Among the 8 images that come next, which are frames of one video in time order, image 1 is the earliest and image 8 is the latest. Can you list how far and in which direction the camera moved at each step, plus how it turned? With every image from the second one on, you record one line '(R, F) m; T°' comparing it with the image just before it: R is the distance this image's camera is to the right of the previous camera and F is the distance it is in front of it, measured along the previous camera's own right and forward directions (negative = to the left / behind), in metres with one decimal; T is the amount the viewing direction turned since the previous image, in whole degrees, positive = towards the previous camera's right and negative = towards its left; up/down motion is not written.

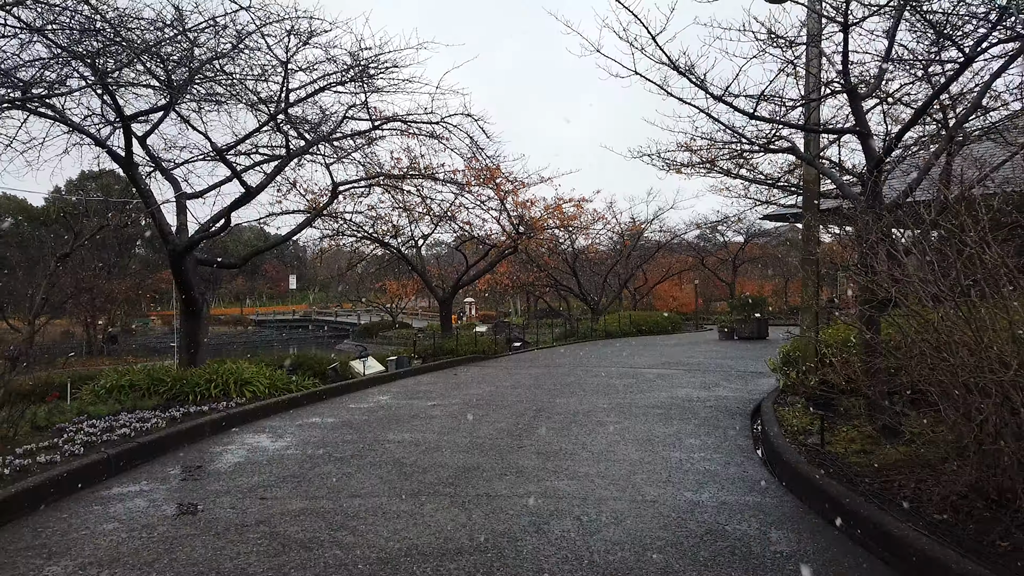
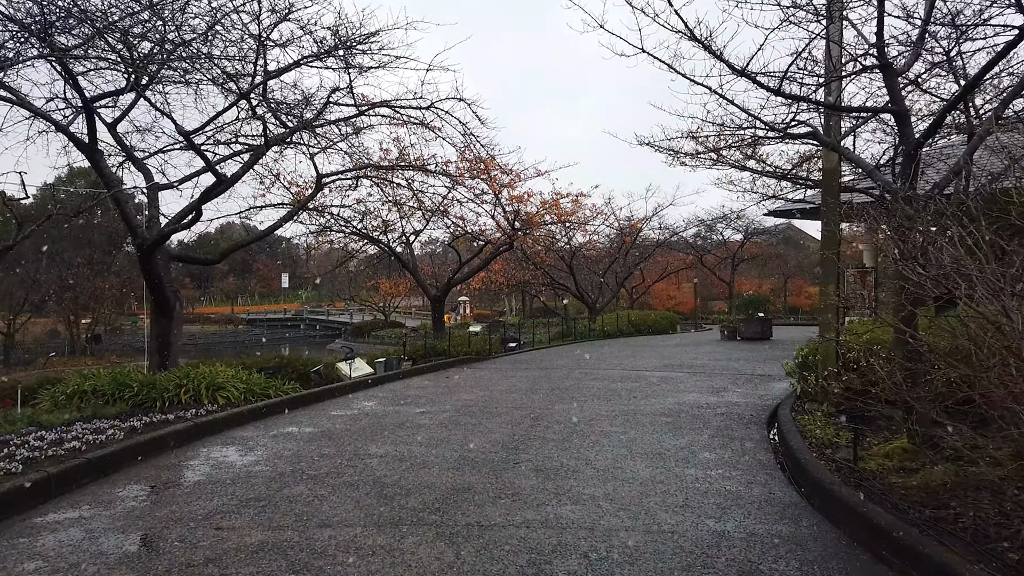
(0.0, +0.6) m; 0°
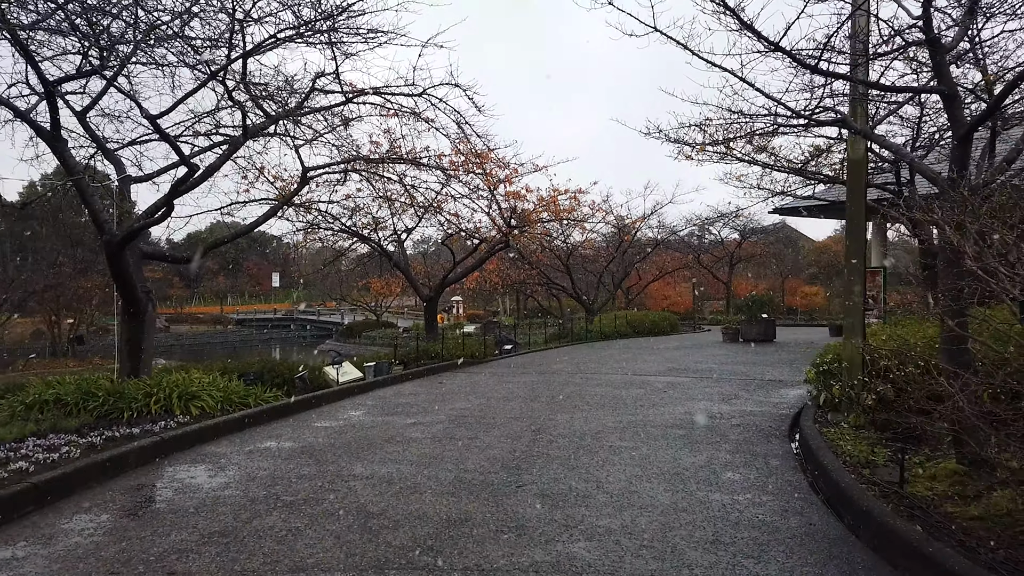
(-0.1, +0.5) m; +1°
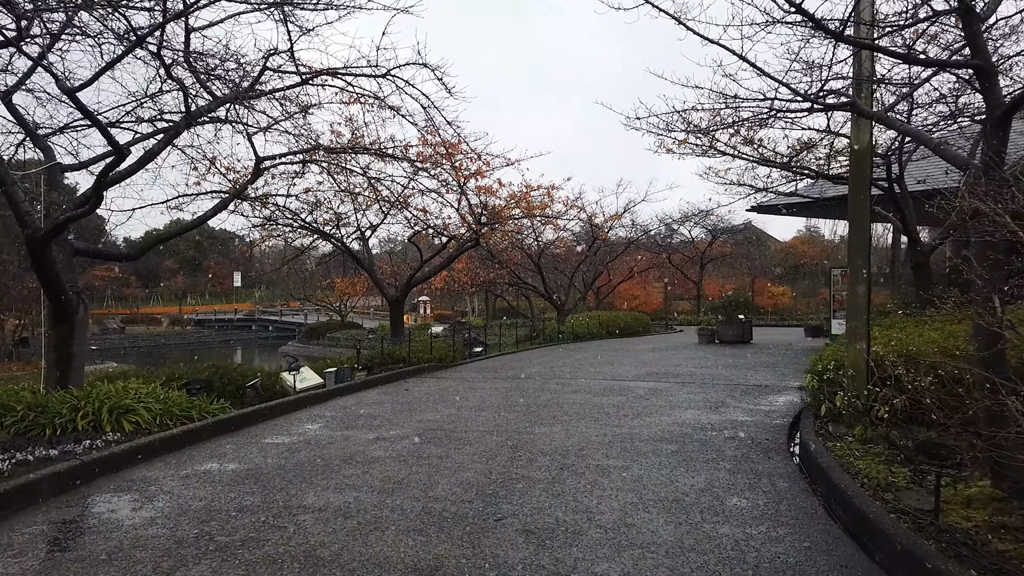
(0.0, +0.6) m; +2°
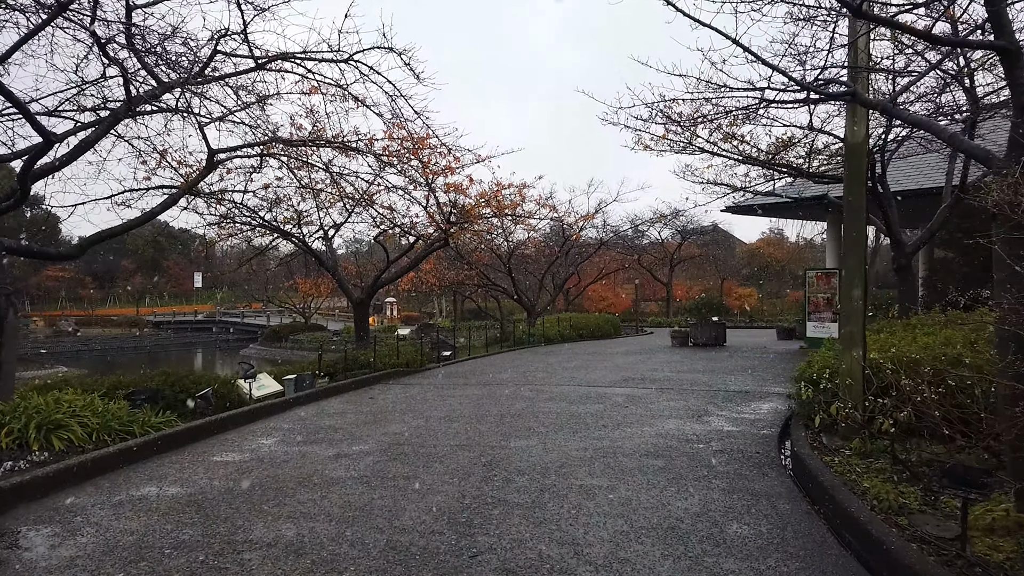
(0.0, +0.5) m; +2°
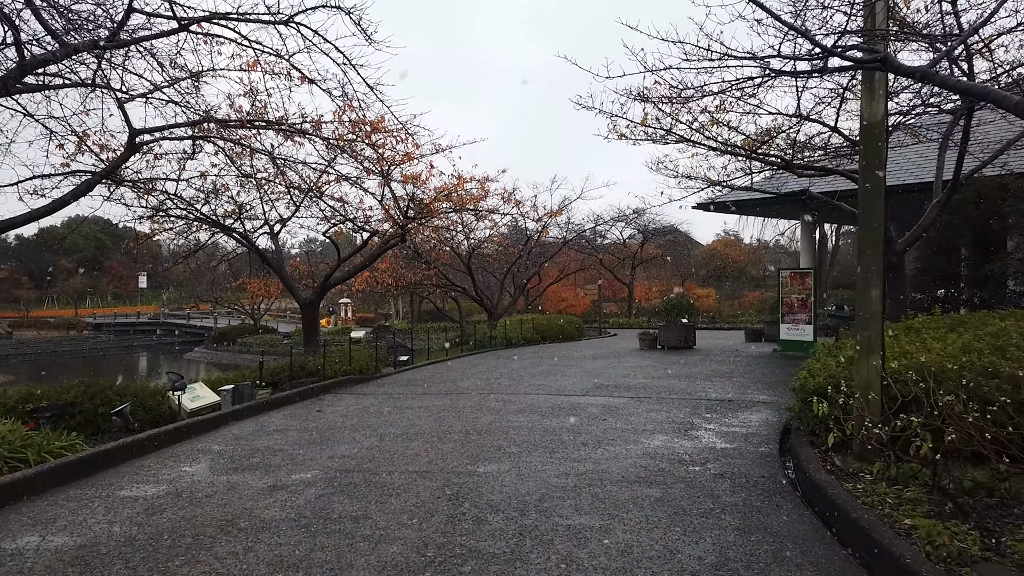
(-0.1, +0.8) m; +3°
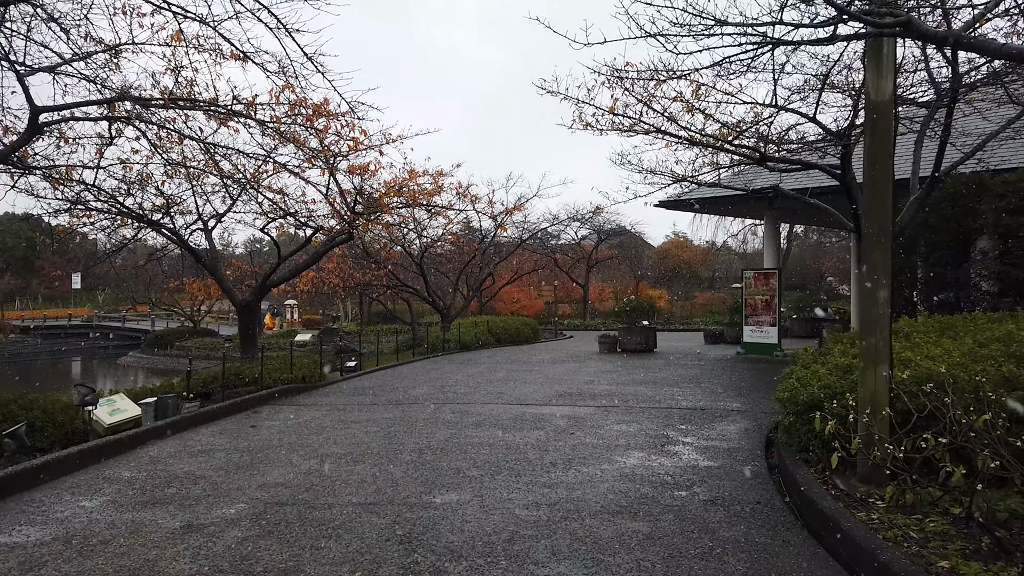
(-0.1, +0.7) m; +4°
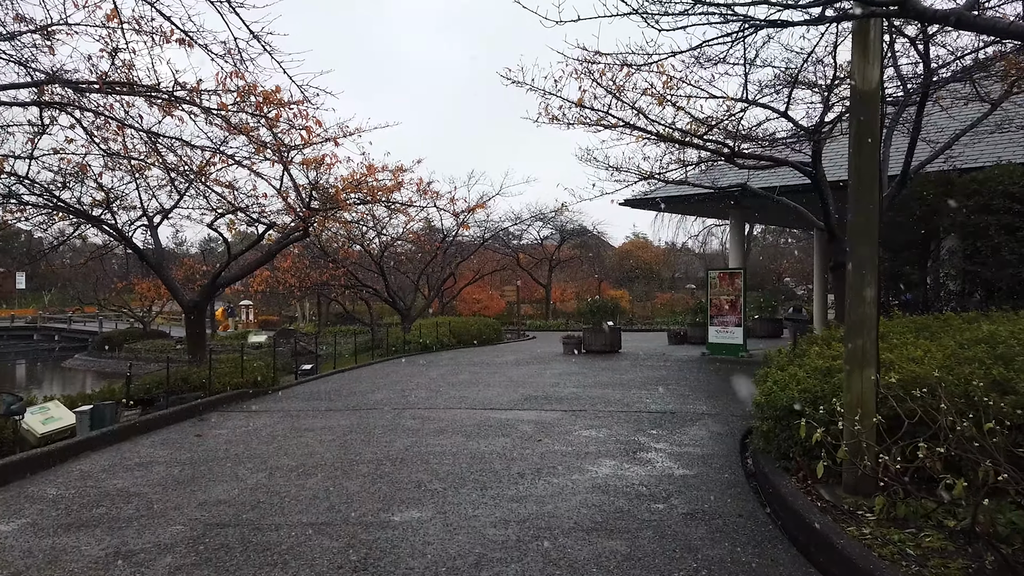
(0.0, +0.3) m; +3°
